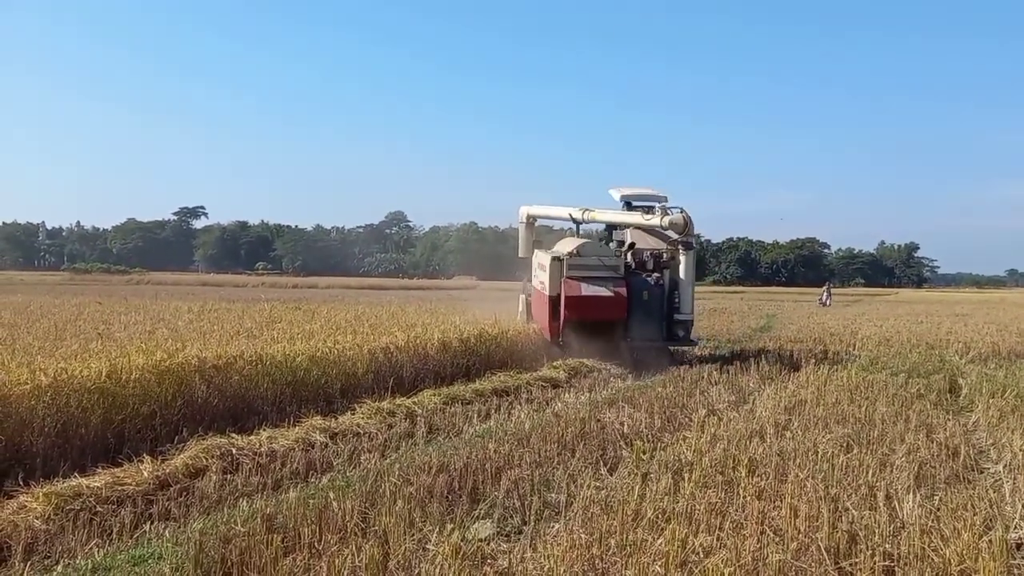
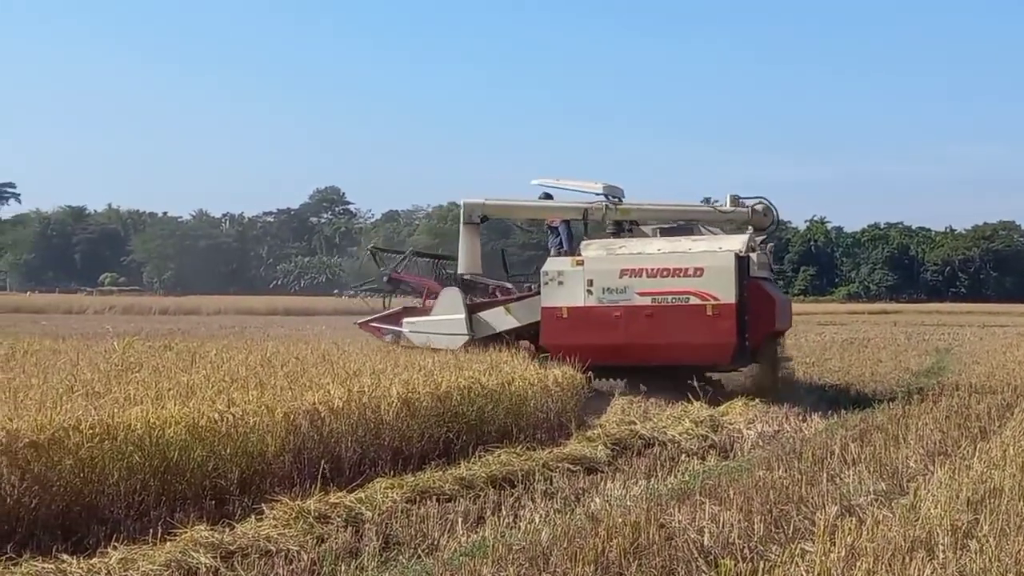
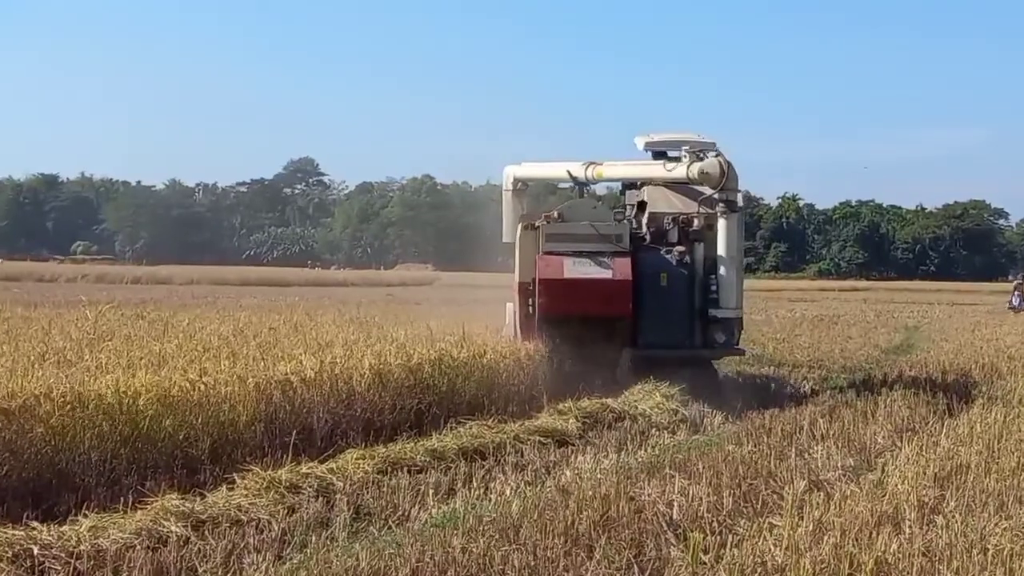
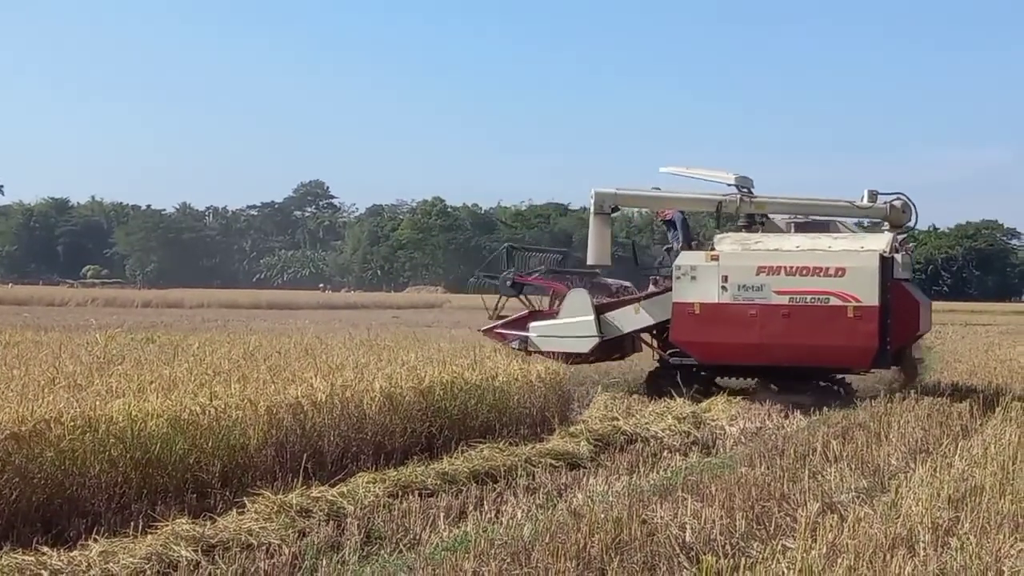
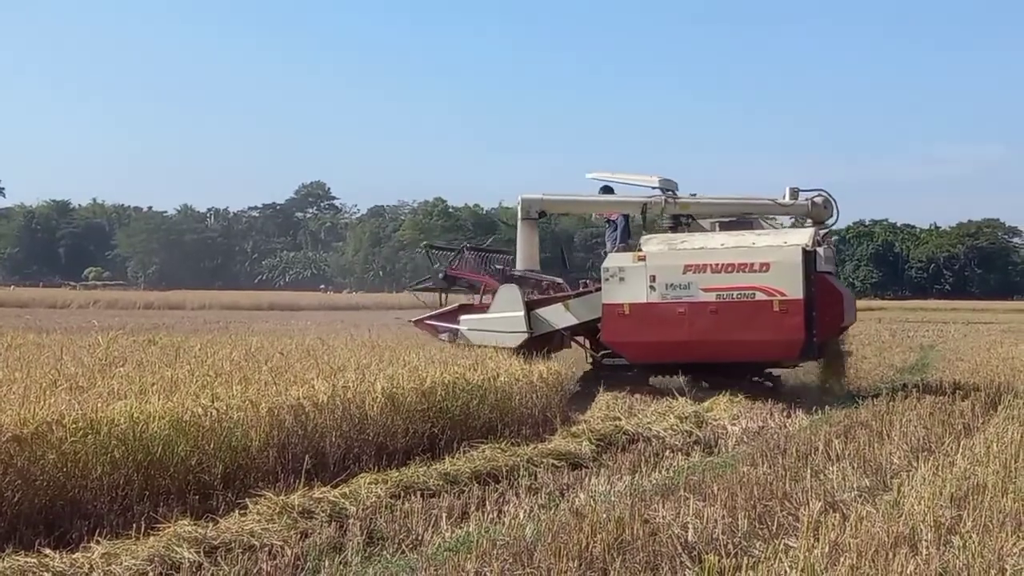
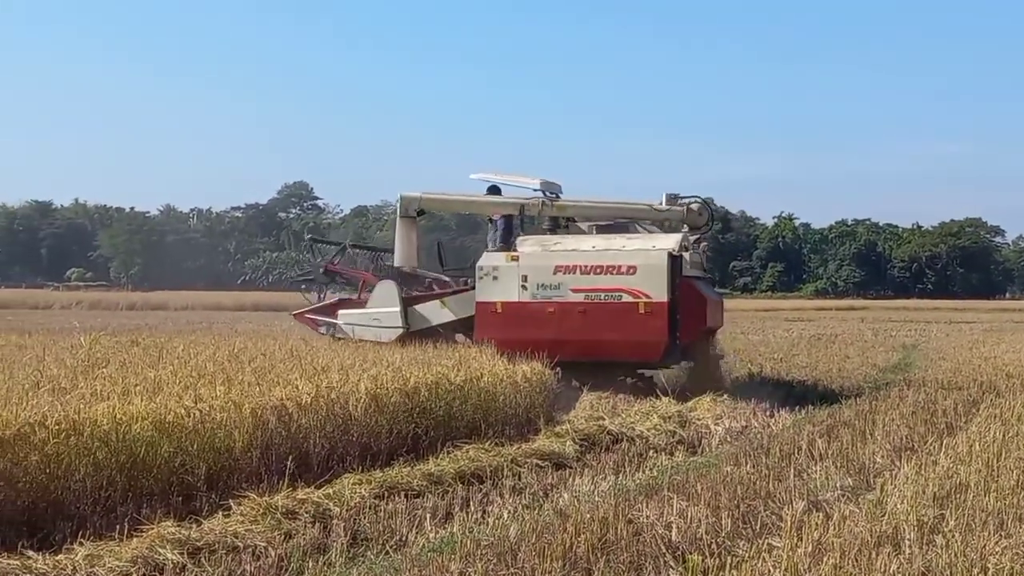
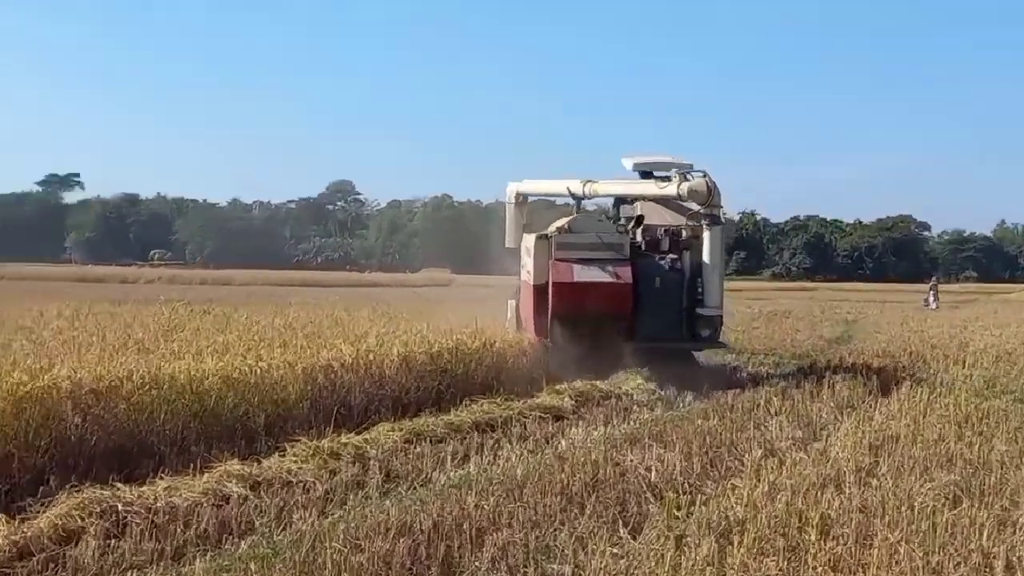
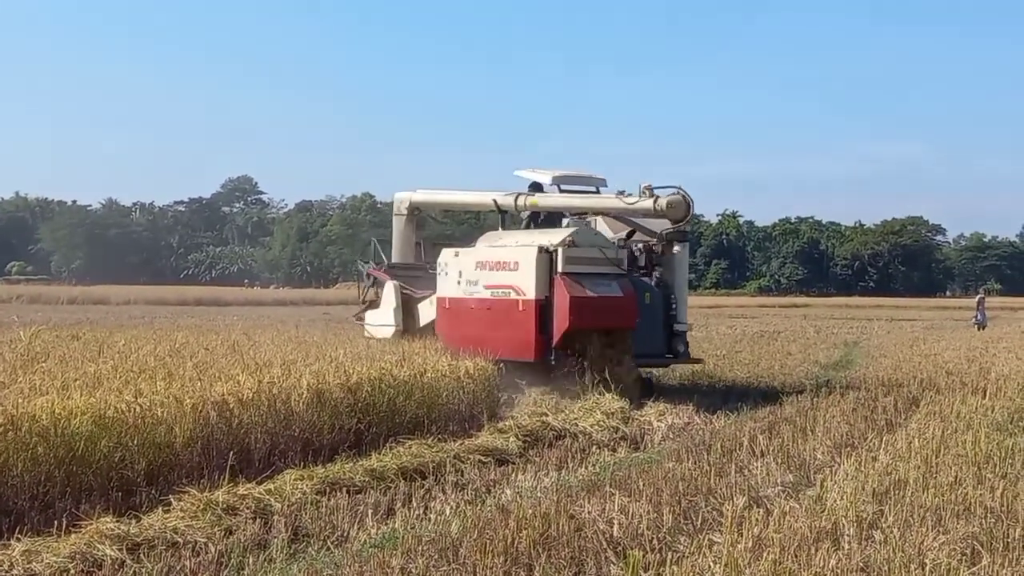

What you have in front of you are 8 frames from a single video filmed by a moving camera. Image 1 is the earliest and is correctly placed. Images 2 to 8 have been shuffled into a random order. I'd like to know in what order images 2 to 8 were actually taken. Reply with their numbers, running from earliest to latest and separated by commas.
7, 3, 8, 6, 2, 5, 4
